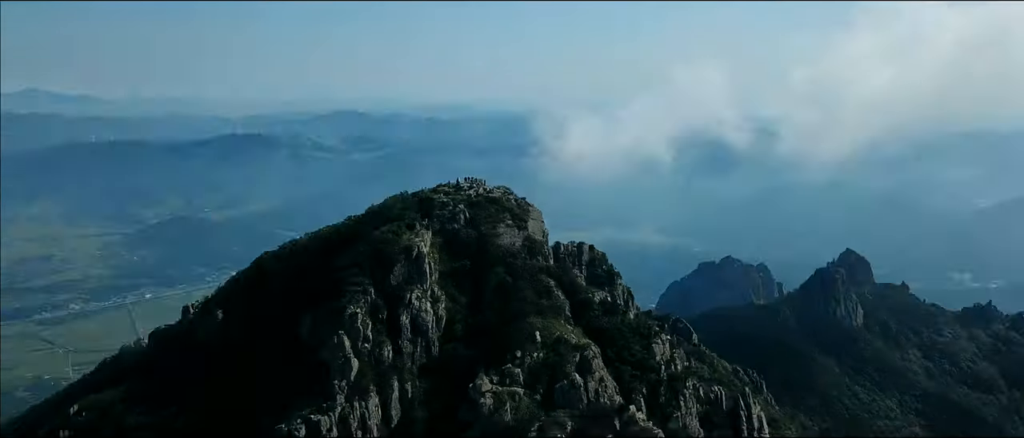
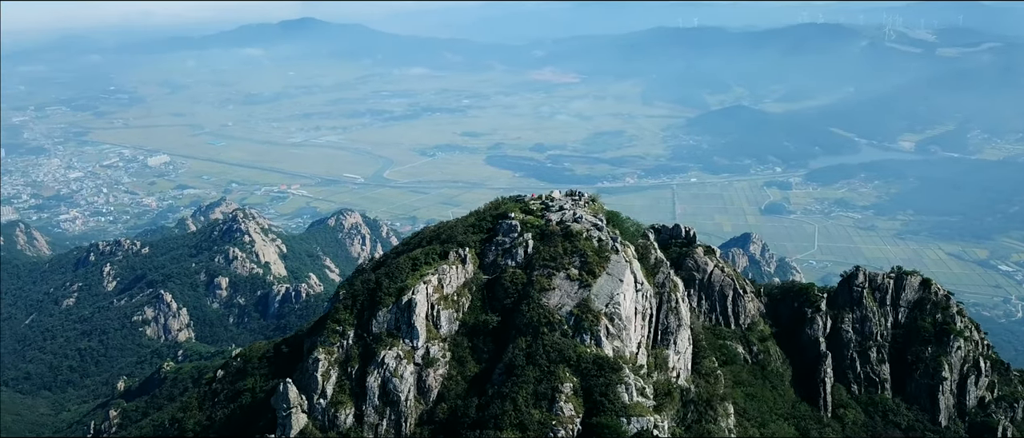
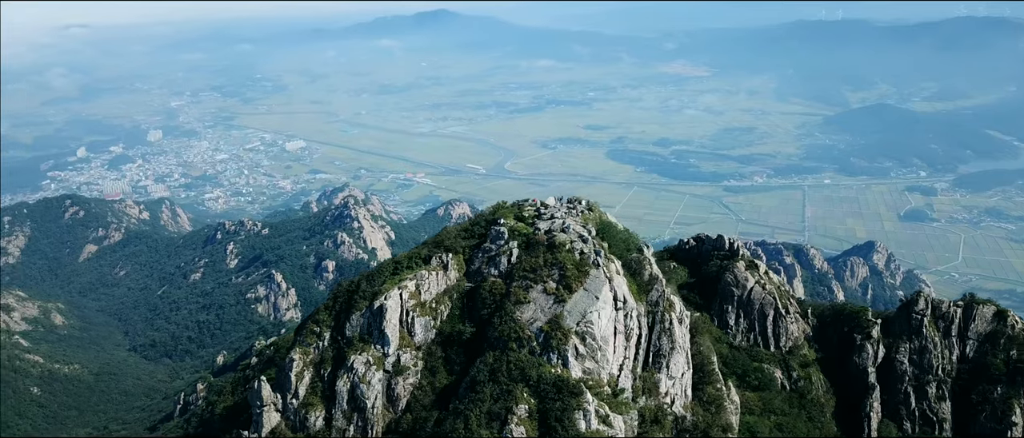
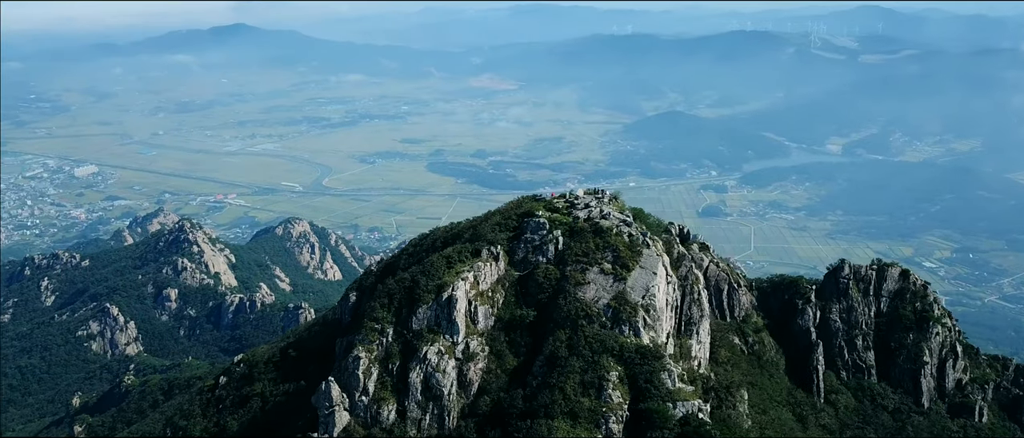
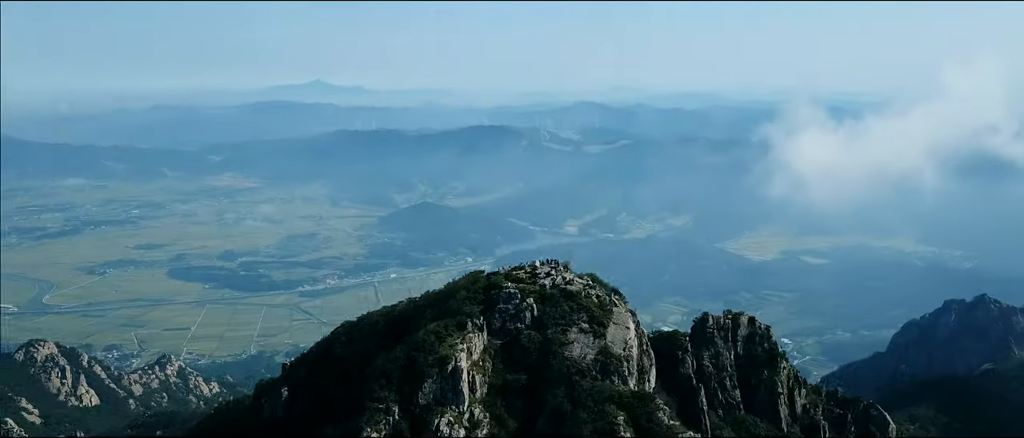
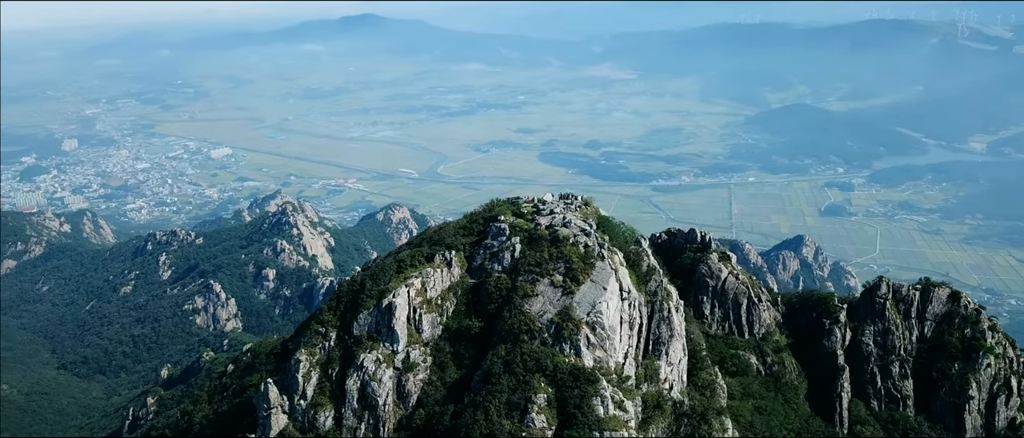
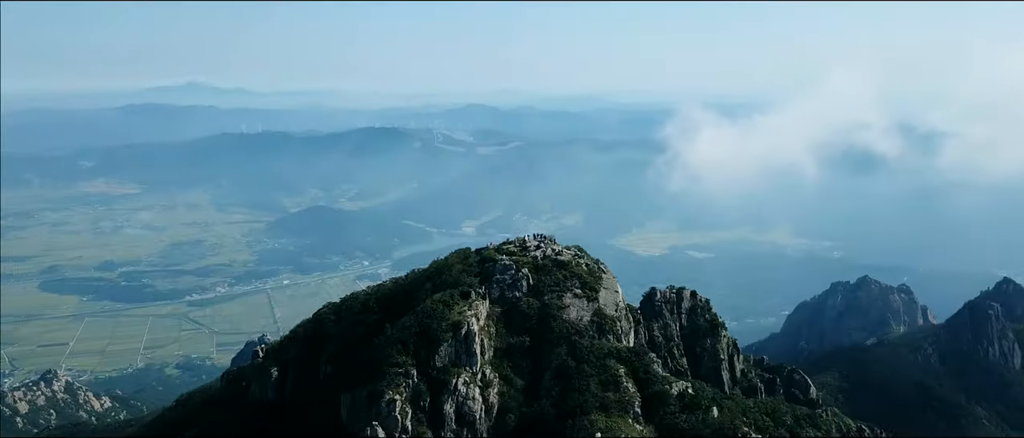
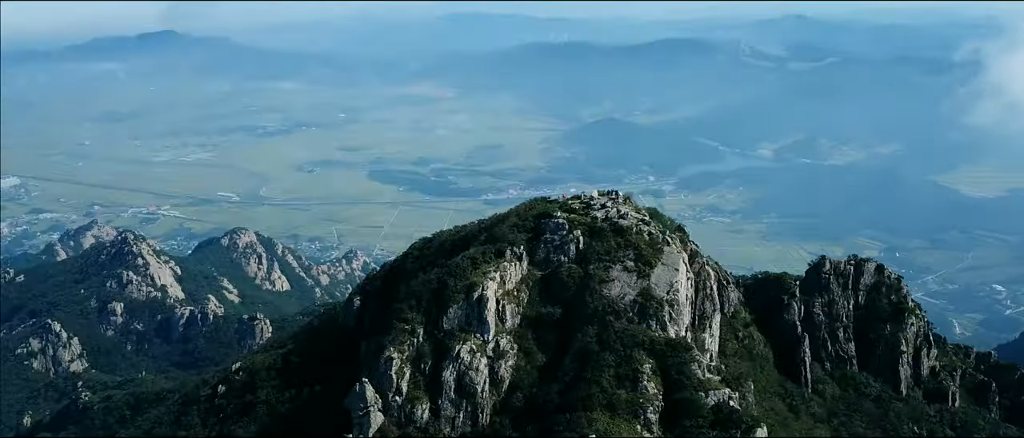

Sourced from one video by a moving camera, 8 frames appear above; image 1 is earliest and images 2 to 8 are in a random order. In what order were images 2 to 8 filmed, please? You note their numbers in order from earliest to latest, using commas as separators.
7, 5, 8, 4, 2, 6, 3
